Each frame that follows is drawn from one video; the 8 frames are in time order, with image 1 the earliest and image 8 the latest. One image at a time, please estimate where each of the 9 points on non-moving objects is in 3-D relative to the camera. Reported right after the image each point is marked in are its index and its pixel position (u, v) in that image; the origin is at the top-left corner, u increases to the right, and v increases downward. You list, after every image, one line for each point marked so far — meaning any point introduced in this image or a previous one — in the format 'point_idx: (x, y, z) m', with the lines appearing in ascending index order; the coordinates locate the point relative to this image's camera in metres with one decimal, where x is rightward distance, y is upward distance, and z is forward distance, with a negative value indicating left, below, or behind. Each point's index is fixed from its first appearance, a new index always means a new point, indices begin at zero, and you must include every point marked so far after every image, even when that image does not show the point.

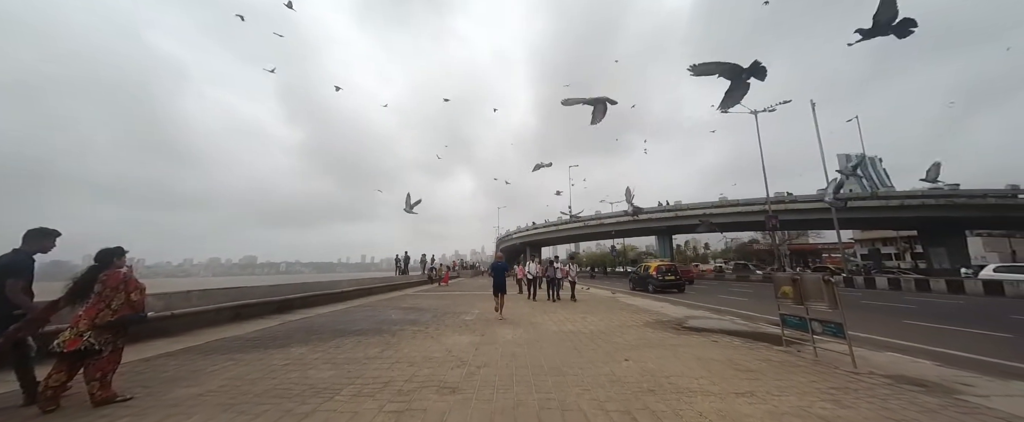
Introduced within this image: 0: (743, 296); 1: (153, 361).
0: (+12.1, -4.5, +15.6) m
1: (-5.5, -2.3, +4.6) m
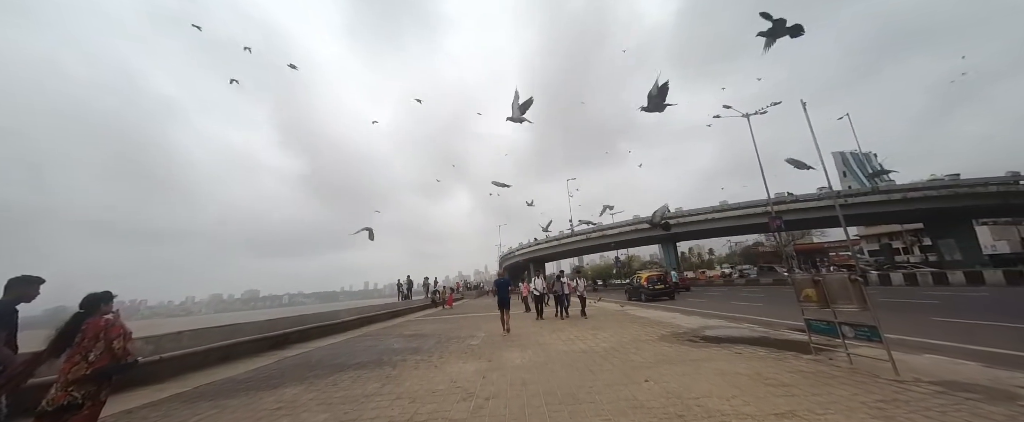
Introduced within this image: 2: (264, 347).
0: (+12.4, -4.6, +15.1) m
1: (-5.3, -2.9, +4.2) m
2: (-7.1, -3.9, +8.6) m
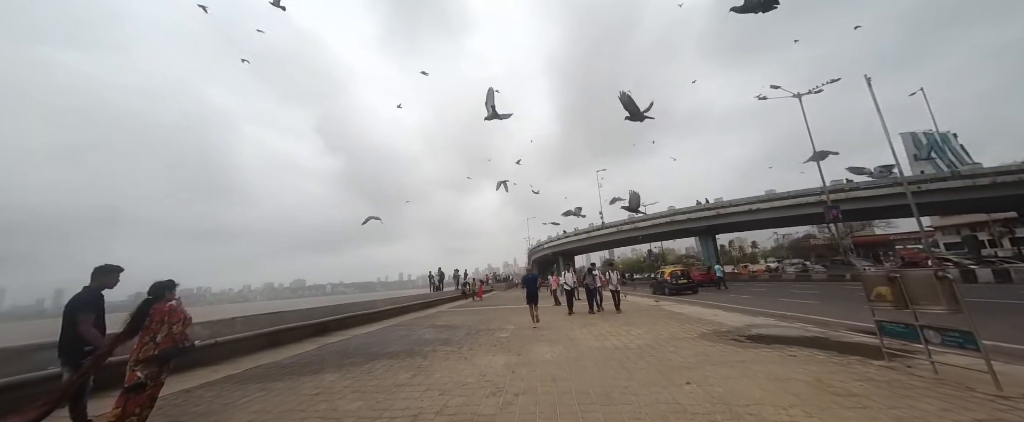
0: (+13.8, -4.1, +13.9) m
1: (-4.9, -2.8, +4.6) m
2: (-6.3, -3.8, +9.1) m
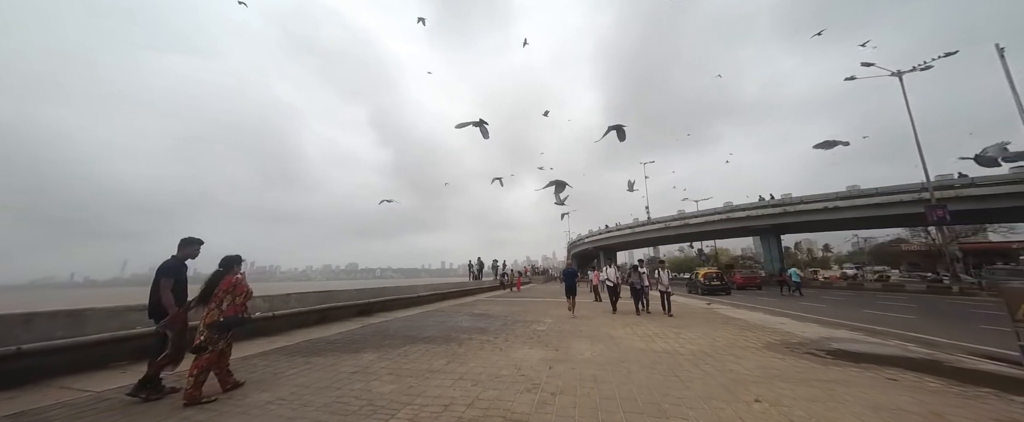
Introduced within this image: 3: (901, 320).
0: (+15.4, -4.0, +11.7) m
1: (-4.3, -2.5, +4.9) m
2: (-5.1, -3.3, +9.7) m
3: (+13.0, -3.6, +9.9) m
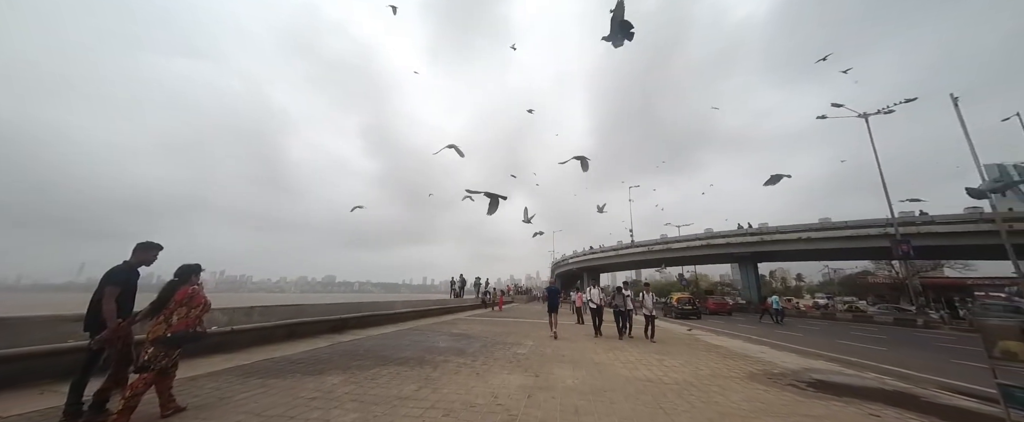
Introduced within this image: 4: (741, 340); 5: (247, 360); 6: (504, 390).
0: (+14.6, -5.3, +12.0) m
1: (-4.7, -2.5, +4.4) m
2: (-5.7, -3.6, +9.1) m
3: (+12.3, -4.8, +10.1) m
4: (+8.9, -5.0, +11.5) m
5: (-5.0, -2.8, +5.6) m
6: (-0.1, -2.7, +4.5) m
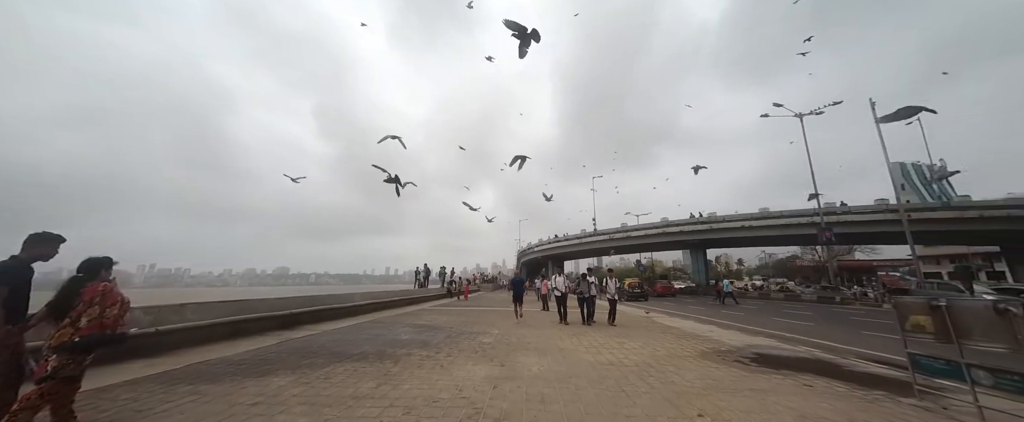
0: (+13.2, -4.9, +13.5) m
1: (-5.2, -2.3, +3.8) m
2: (-6.7, -3.2, +8.3) m
3: (+11.1, -4.4, +11.4) m
4: (+7.5, -4.6, +12.4) m
5: (-5.6, -2.6, +5.0) m
6: (-0.6, -2.5, +4.4) m
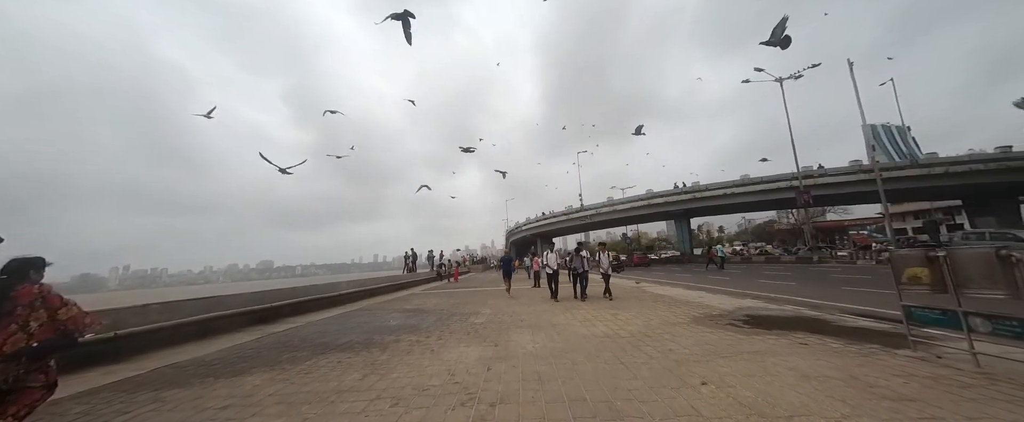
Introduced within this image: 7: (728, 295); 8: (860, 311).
0: (+12.8, -3.2, +14.0) m
1: (-5.2, -2.3, +3.4) m
2: (-6.9, -2.9, +7.9) m
3: (+10.8, -3.0, +11.7) m
4: (+7.2, -3.3, +12.7) m
5: (-5.7, -2.4, +4.6) m
6: (-0.7, -2.2, +4.2) m
7: (+7.4, -2.9, +10.2) m
8: (+7.9, -2.3, +6.8) m
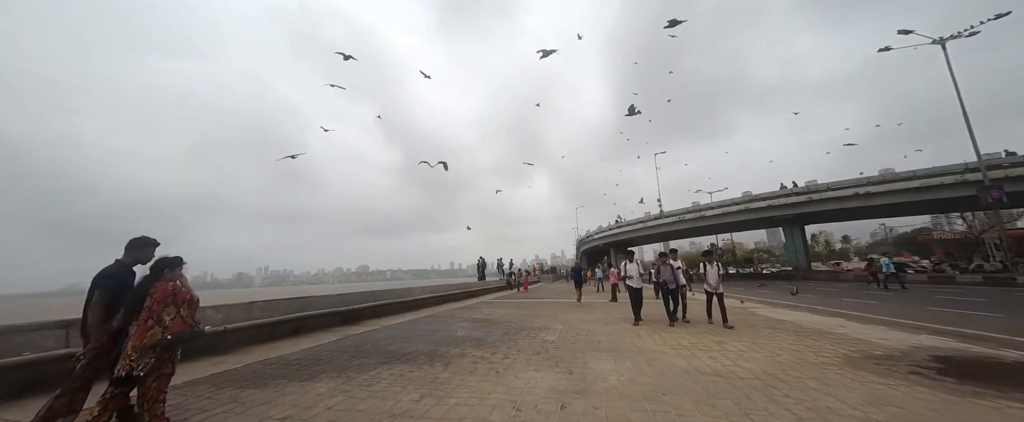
0: (+15.6, -3.3, +10.0) m
1: (-4.4, -2.3, +3.7) m
2: (-5.0, -3.1, +8.5) m
3: (+13.1, -3.0, +8.2) m
4: (+9.8, -3.4, +9.9) m
5: (-4.6, -2.5, +5.0) m
6: (+0.2, -2.2, +3.5) m
7: (+9.5, -2.9, +7.5) m
8: (+9.2, -2.2, +4.1) m
